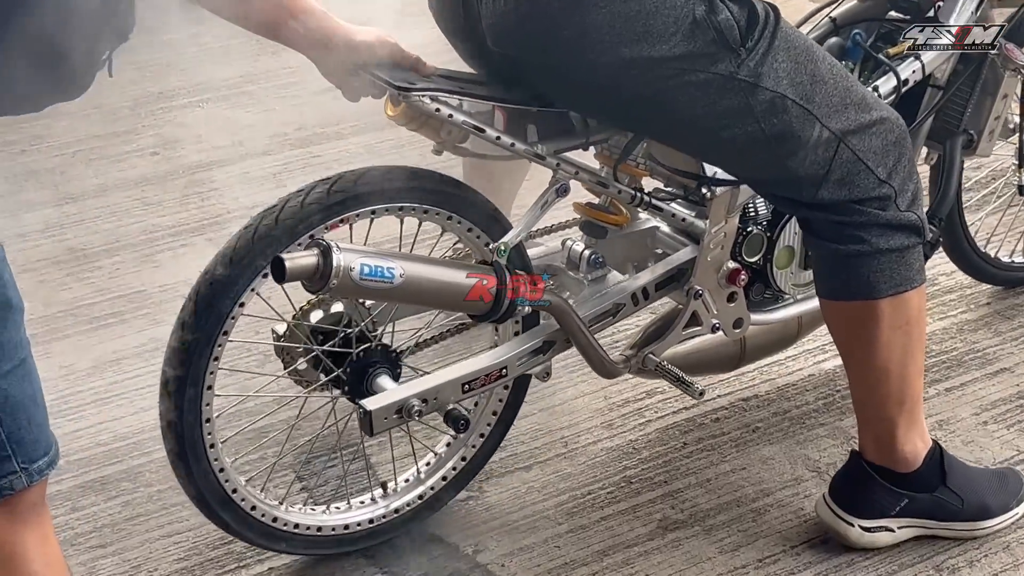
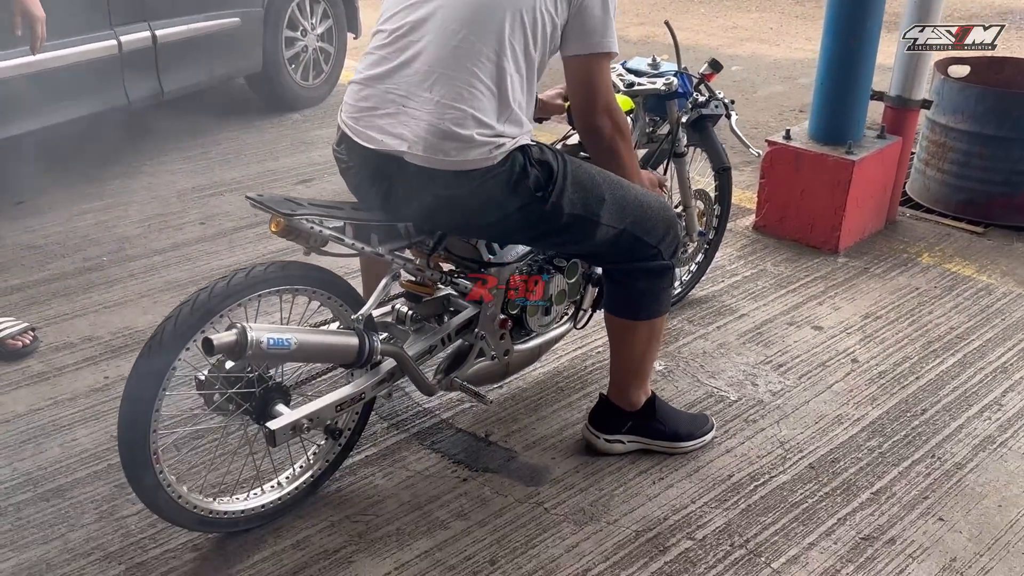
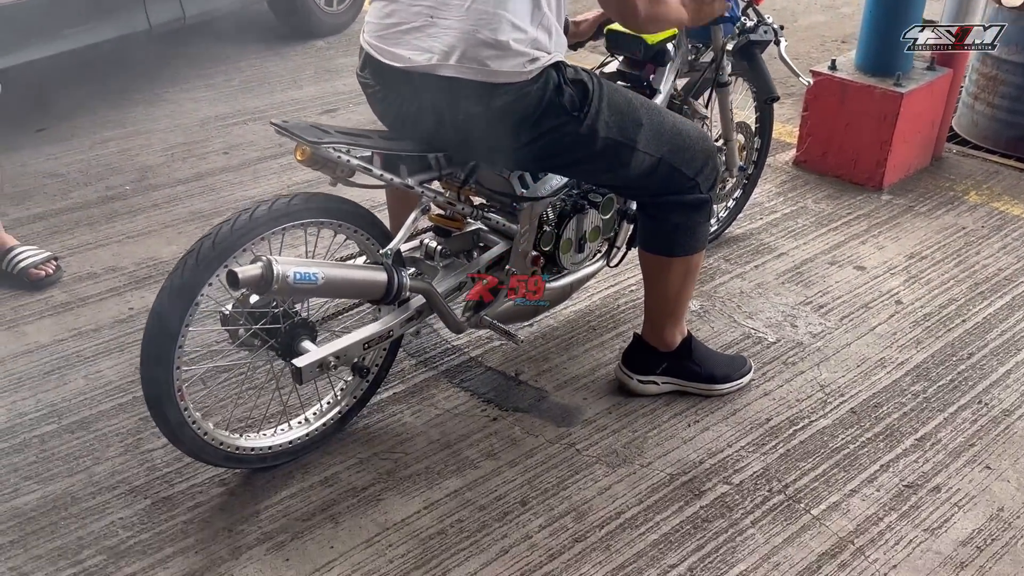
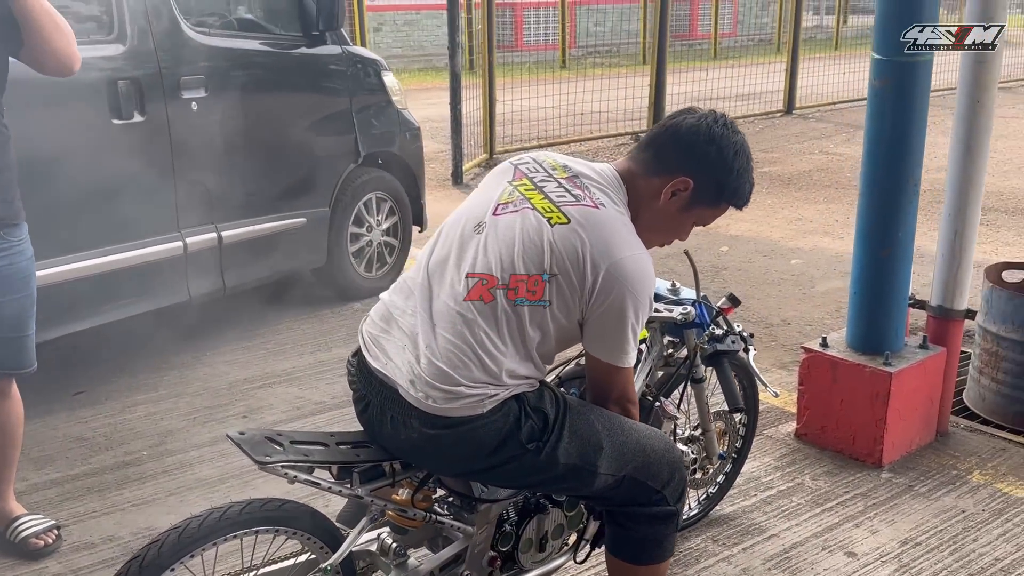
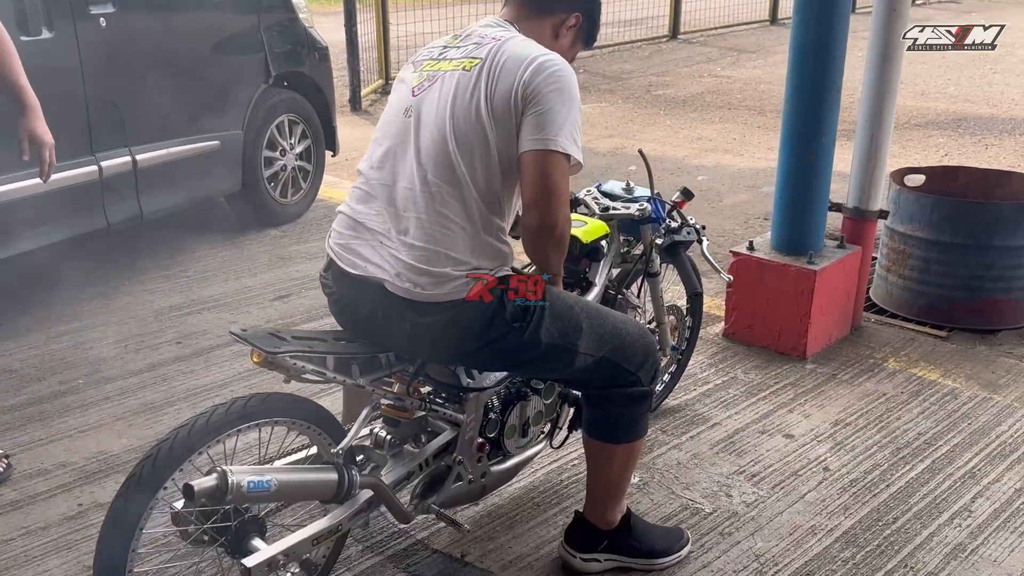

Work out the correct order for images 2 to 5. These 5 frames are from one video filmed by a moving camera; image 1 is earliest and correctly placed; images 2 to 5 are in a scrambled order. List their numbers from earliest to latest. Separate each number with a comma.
4, 5, 2, 3
